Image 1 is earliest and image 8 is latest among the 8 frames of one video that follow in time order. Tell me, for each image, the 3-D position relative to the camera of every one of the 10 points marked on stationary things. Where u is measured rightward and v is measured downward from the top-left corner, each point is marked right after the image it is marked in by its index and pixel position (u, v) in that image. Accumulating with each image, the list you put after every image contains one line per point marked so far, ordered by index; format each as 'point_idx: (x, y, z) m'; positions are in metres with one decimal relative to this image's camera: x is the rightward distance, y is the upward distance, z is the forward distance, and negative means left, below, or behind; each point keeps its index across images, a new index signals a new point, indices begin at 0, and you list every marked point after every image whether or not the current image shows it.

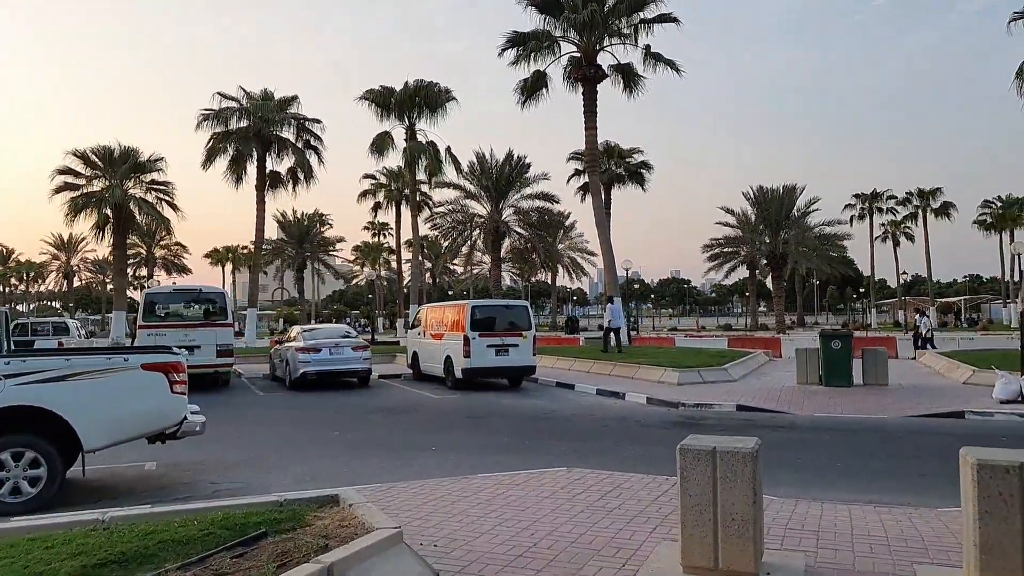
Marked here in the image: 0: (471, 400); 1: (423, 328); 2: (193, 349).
0: (-0.8, -2.3, +15.4) m
1: (-2.3, -1.1, +19.2) m
2: (-8.1, -1.5, +18.8) m
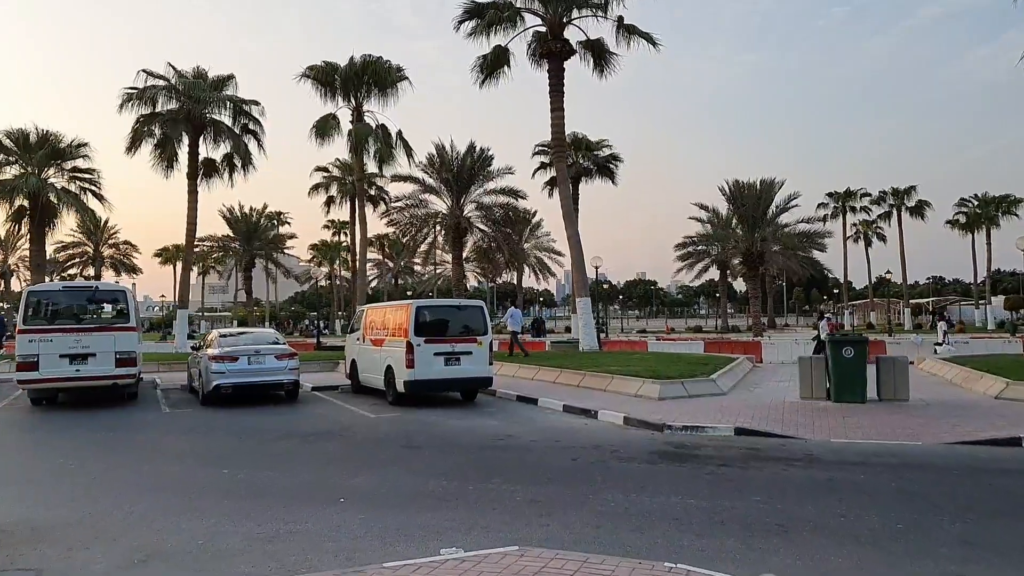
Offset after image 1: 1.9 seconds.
0: (-1.7, -2.2, +12.8) m
1: (-3.3, -1.0, +16.6) m
2: (-9.0, -1.5, +15.9) m
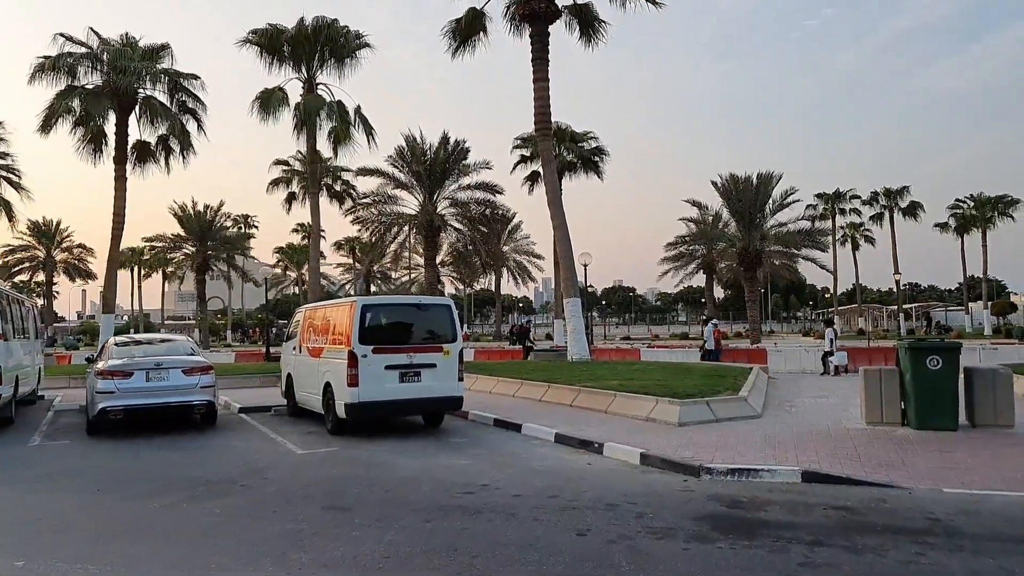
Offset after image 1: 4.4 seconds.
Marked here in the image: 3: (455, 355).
0: (-2.0, -2.1, +9.5) m
1: (-3.7, -0.9, +13.3) m
2: (-9.5, -1.4, +12.4) m
3: (-0.9, -1.0, +11.6) m
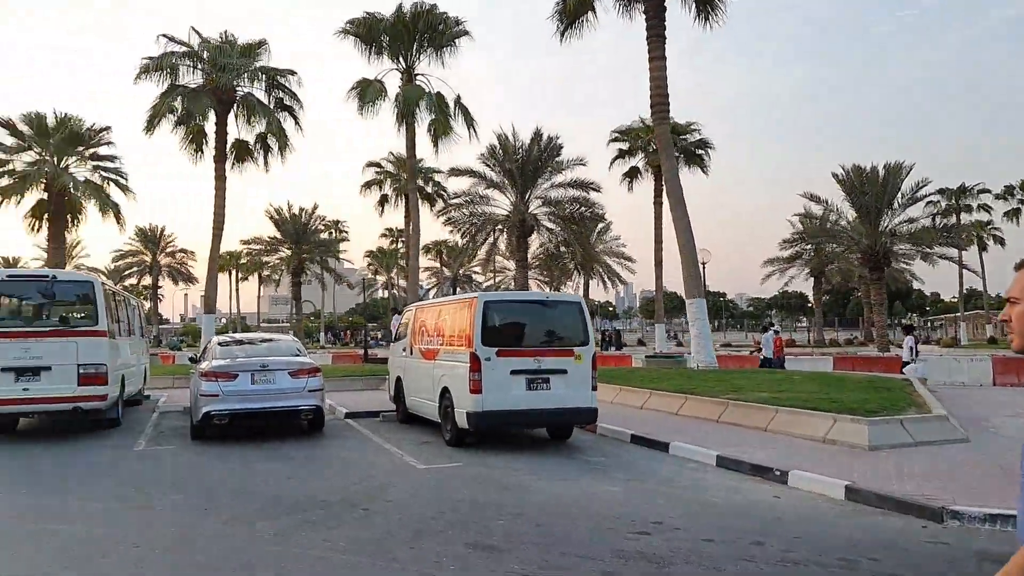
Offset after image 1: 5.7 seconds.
0: (-0.3, -2.0, +8.1) m
1: (-1.6, -0.9, +12.1) m
2: (-7.4, -1.3, +11.8) m
3: (+1.0, -1.0, +10.1) m
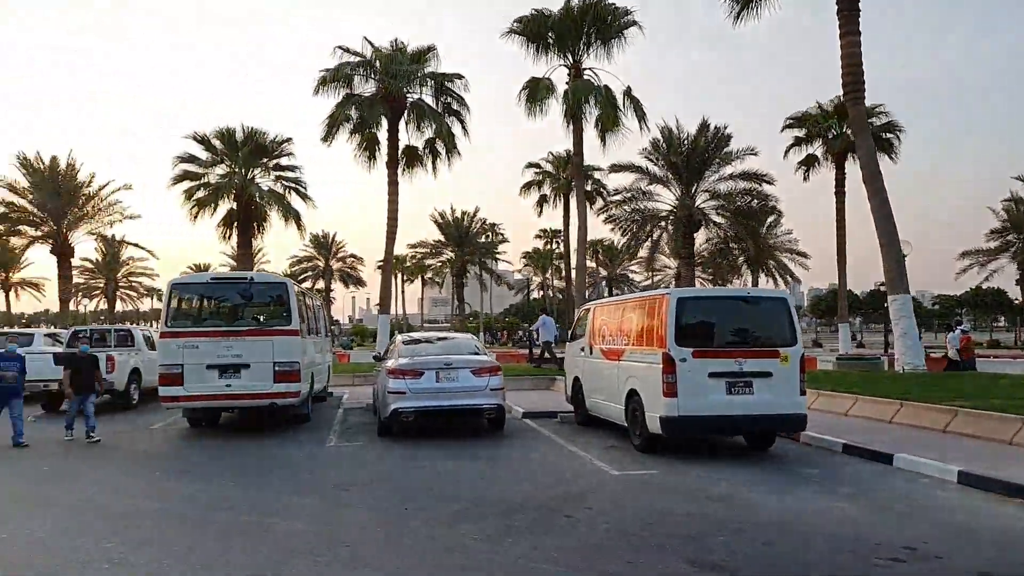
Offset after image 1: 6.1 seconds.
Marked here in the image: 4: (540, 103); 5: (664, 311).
0: (+1.7, -2.0, +7.5) m
1: (+1.2, -0.8, +11.6) m
2: (-4.5, -1.3, +12.5) m
3: (+3.4, -0.9, +9.1) m
4: (+0.7, +4.8, +19.5) m
5: (+1.9, -0.3, +9.2) m
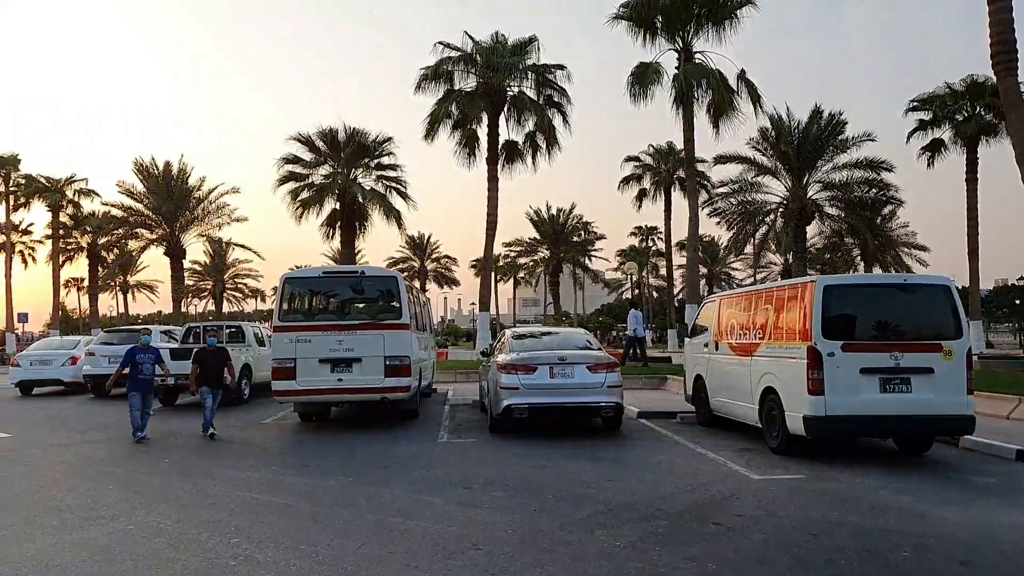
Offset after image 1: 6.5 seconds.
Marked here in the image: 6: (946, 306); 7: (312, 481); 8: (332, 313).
0: (+3.0, -1.8, +6.6) m
1: (+2.9, -0.7, +10.8) m
2: (-2.6, -1.2, +12.4) m
3: (+4.8, -0.7, +8.1) m
4: (+3.4, +4.9, +18.7) m
5: (+3.3, -0.1, +8.3) m
6: (+4.8, -0.2, +8.2) m
7: (-2.2, -2.2, +8.5) m
8: (-3.0, -0.4, +12.6) m
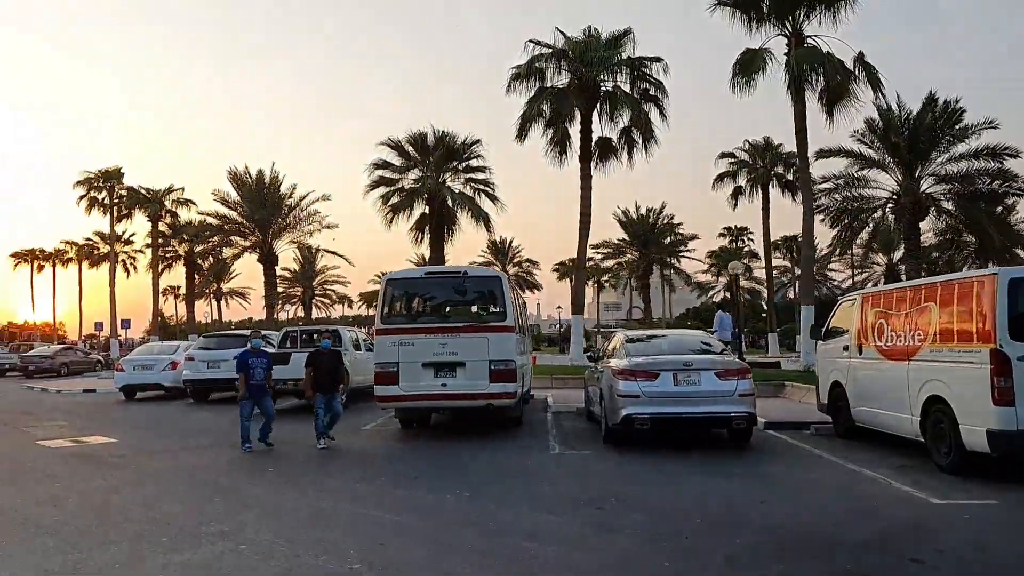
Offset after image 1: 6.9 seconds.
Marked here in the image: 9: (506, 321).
0: (+4.1, -1.8, +5.5) m
1: (+4.5, -0.6, +9.6) m
2: (-0.9, -1.2, +11.8) m
3: (+6.1, -0.7, +6.8) m
4: (+5.7, +4.9, +17.6) m
5: (+4.6, -0.1, +7.2) m
6: (+6.1, -0.1, +6.9) m
7: (-0.9, -2.2, +7.9) m
8: (-1.2, -0.4, +12.0) m
9: (-0.1, -0.5, +11.9) m
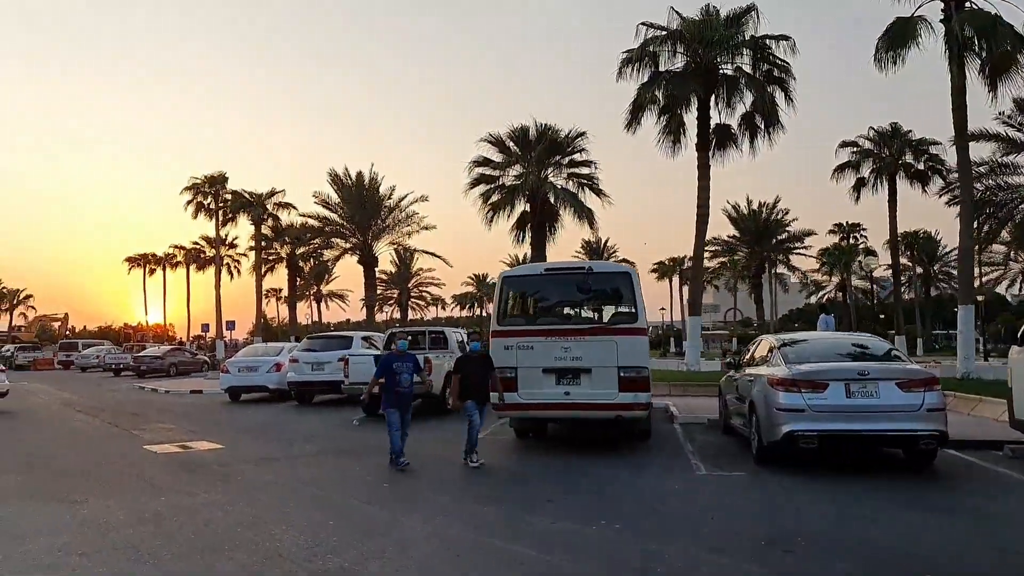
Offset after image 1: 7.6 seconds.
0: (+5.2, -1.7, +3.8) m
1: (+6.0, -0.6, +7.9) m
2: (+0.9, -1.2, +10.6) m
3: (+7.3, -0.6, +4.8) m
4: (+8.1, +4.9, +15.6) m
5: (+5.8, 0.0, +5.4) m
6: (+7.3, 0.0, +5.0) m
7: (+0.5, -2.1, +6.7) m
8: (+0.6, -0.4, +10.9) m
9: (+1.8, -0.5, +10.7) m
